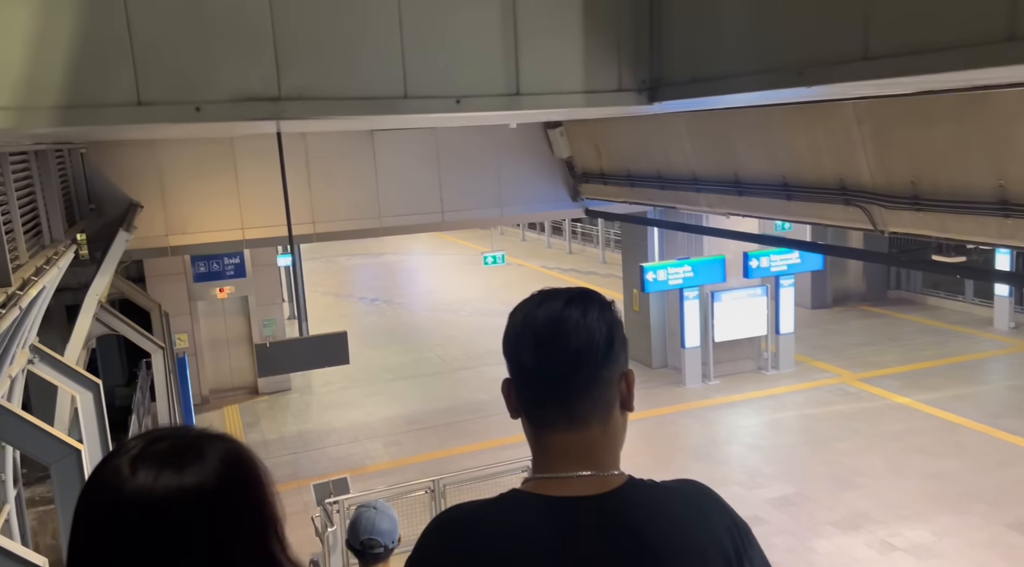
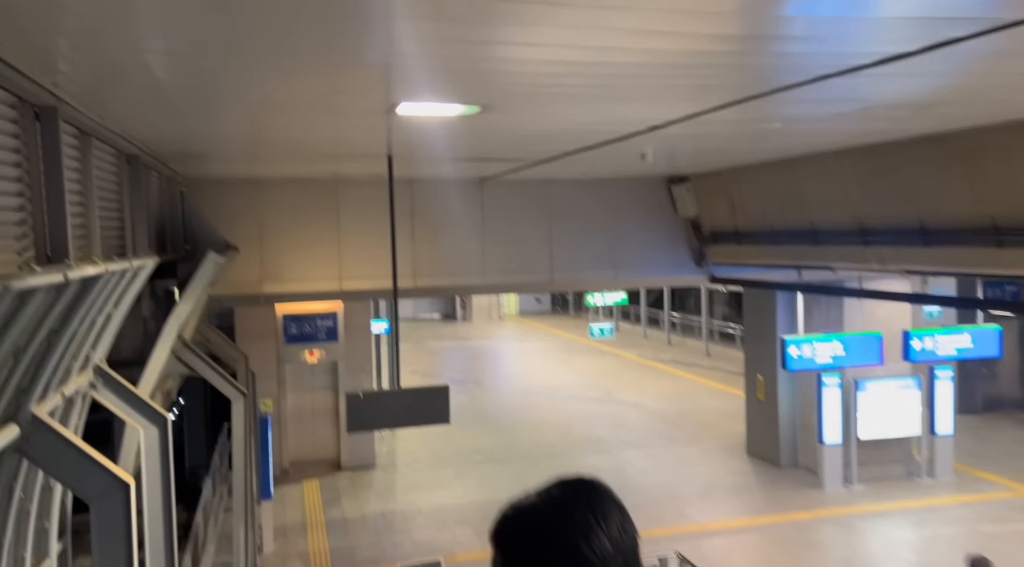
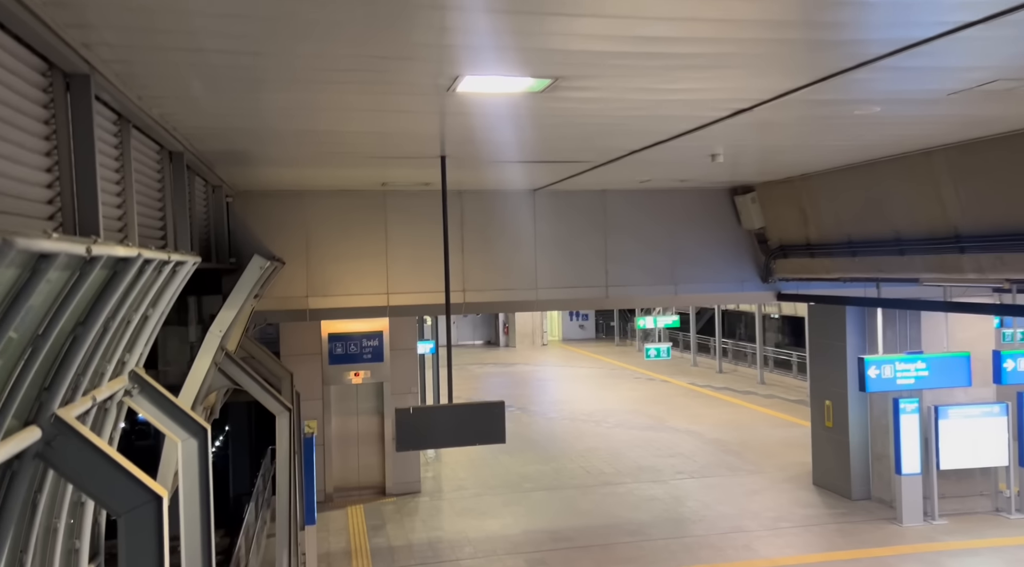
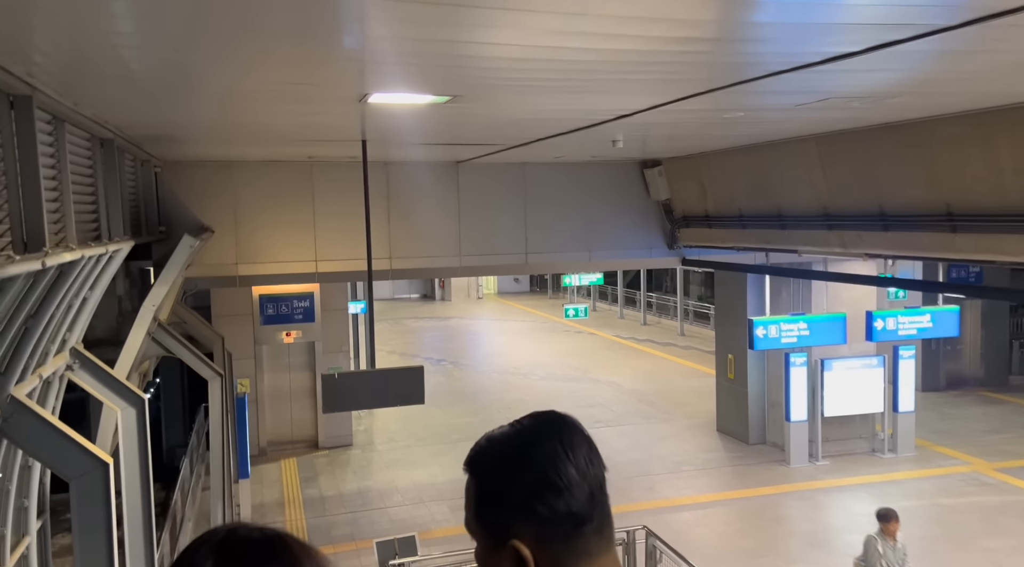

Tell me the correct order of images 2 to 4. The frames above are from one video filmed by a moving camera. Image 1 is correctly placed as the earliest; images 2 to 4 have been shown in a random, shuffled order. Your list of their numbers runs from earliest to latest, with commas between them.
4, 2, 3
